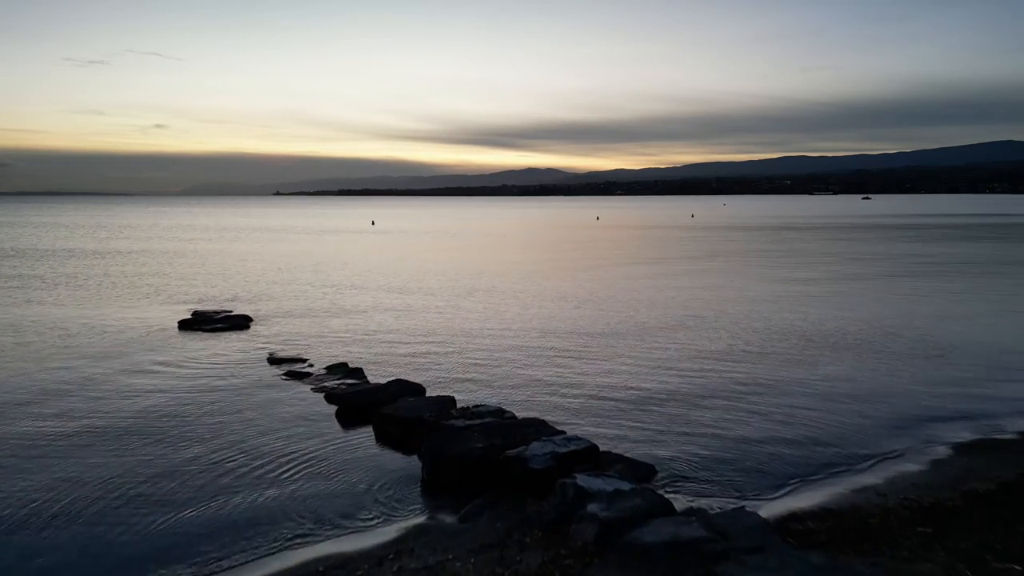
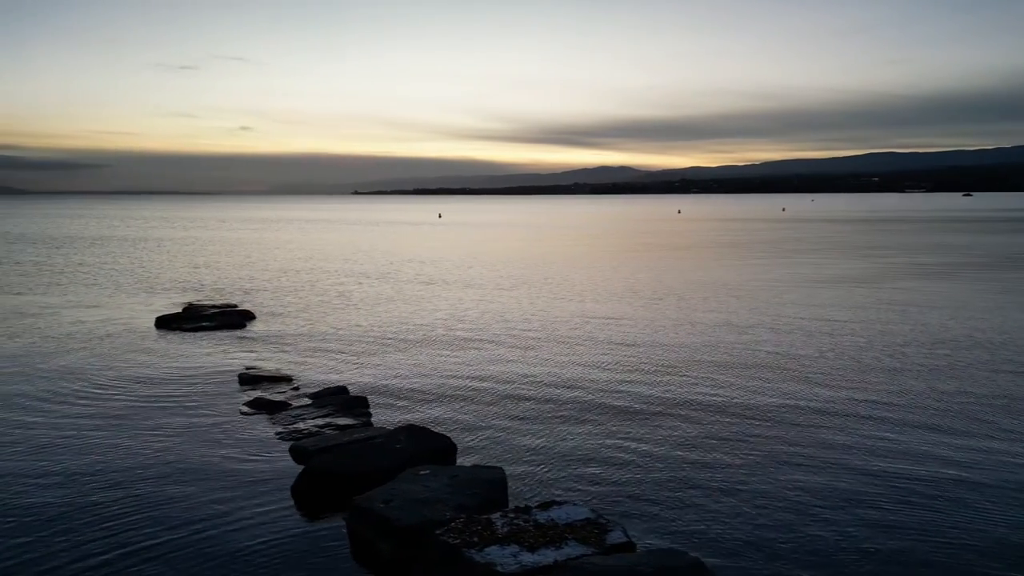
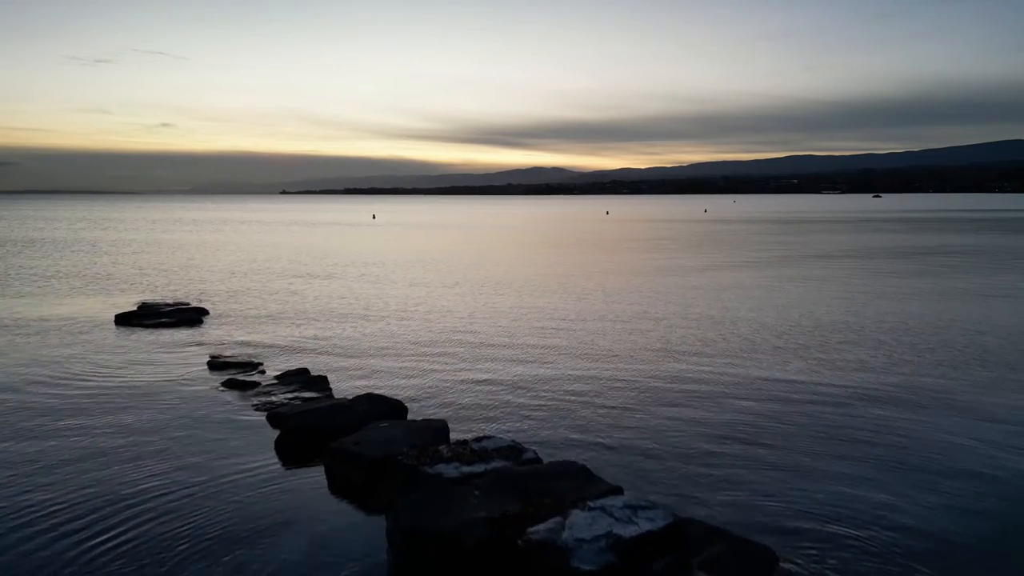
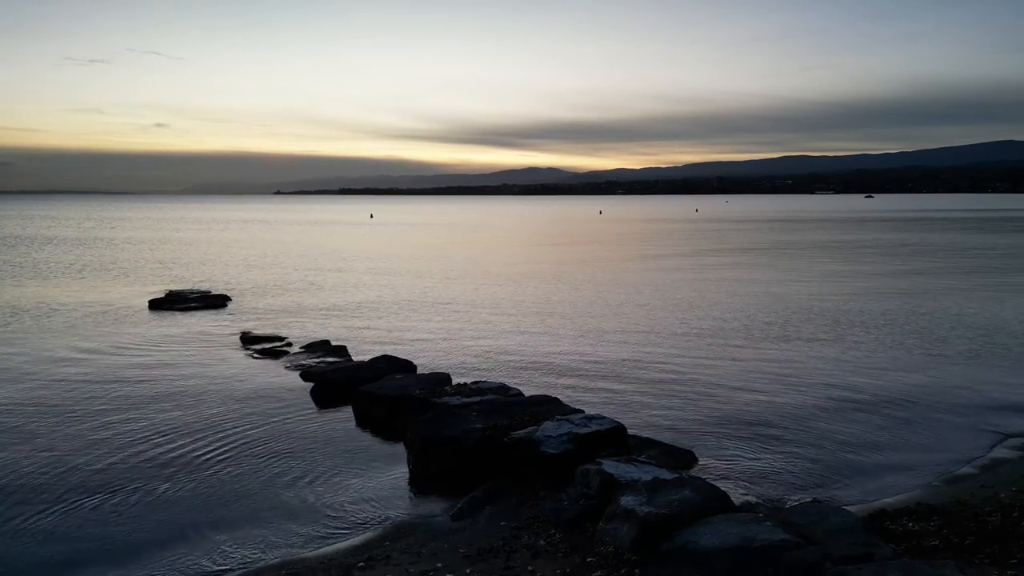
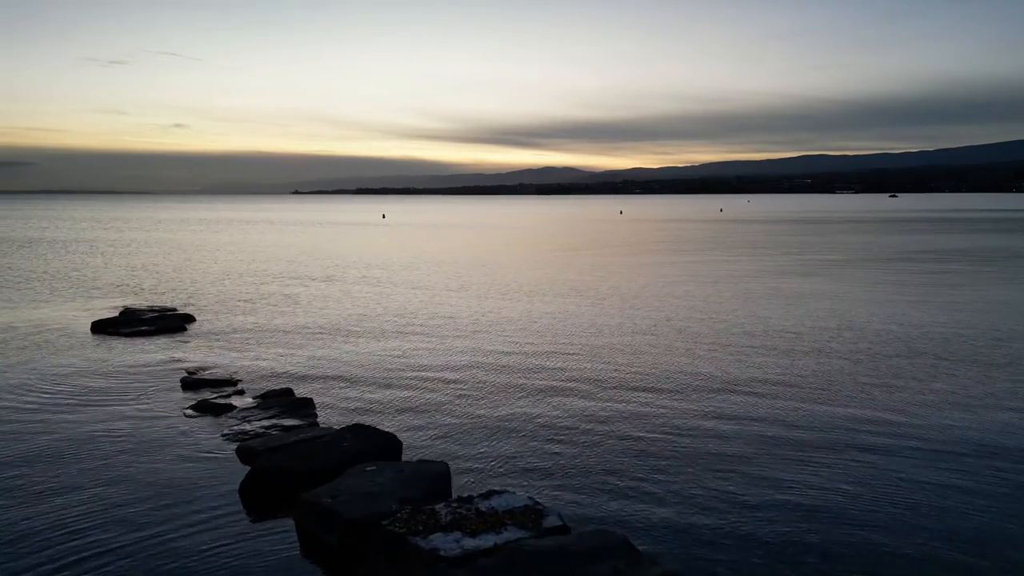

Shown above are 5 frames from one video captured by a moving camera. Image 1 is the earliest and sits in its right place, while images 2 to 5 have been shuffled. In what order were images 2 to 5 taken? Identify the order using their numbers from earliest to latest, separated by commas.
4, 3, 5, 2
